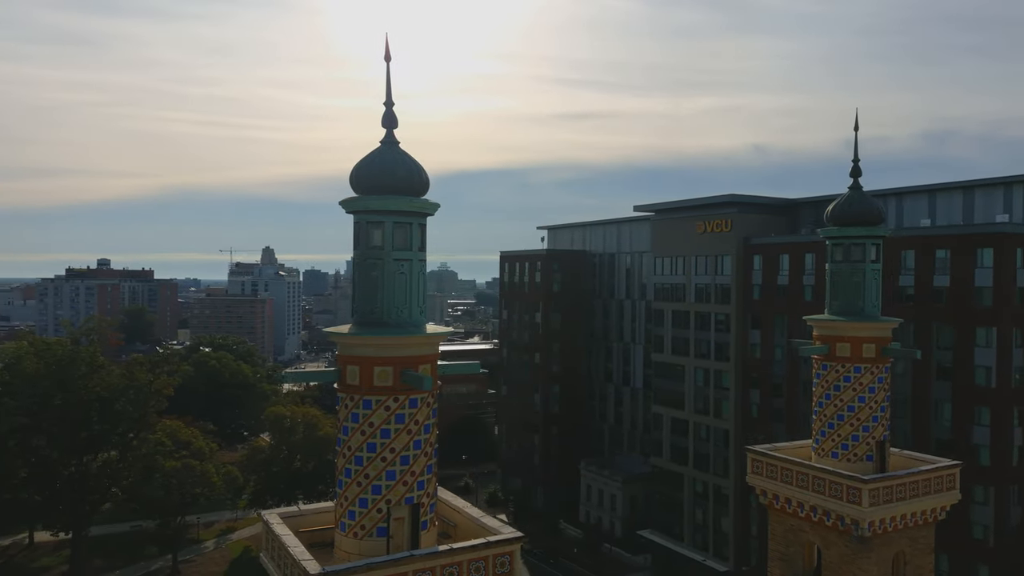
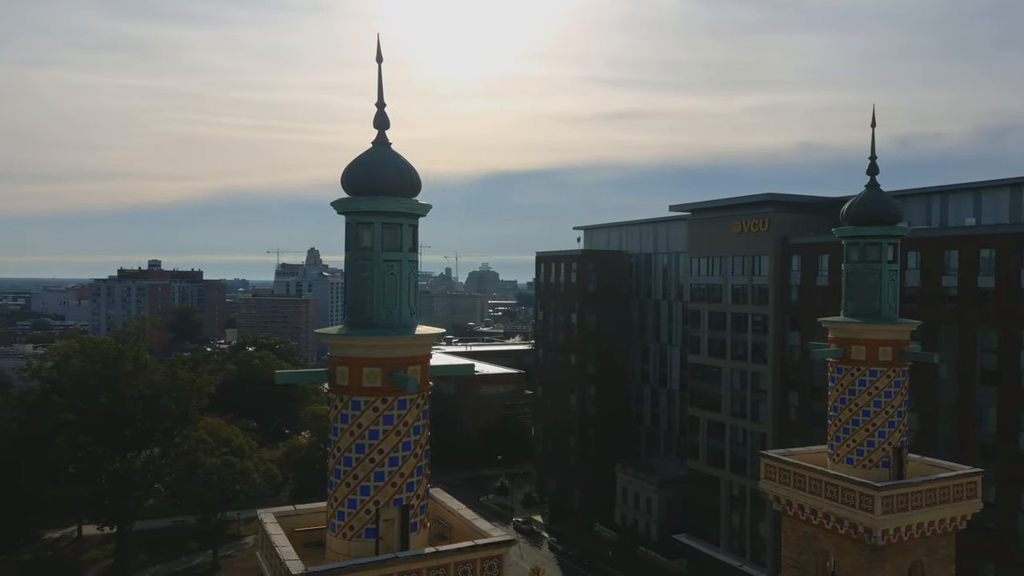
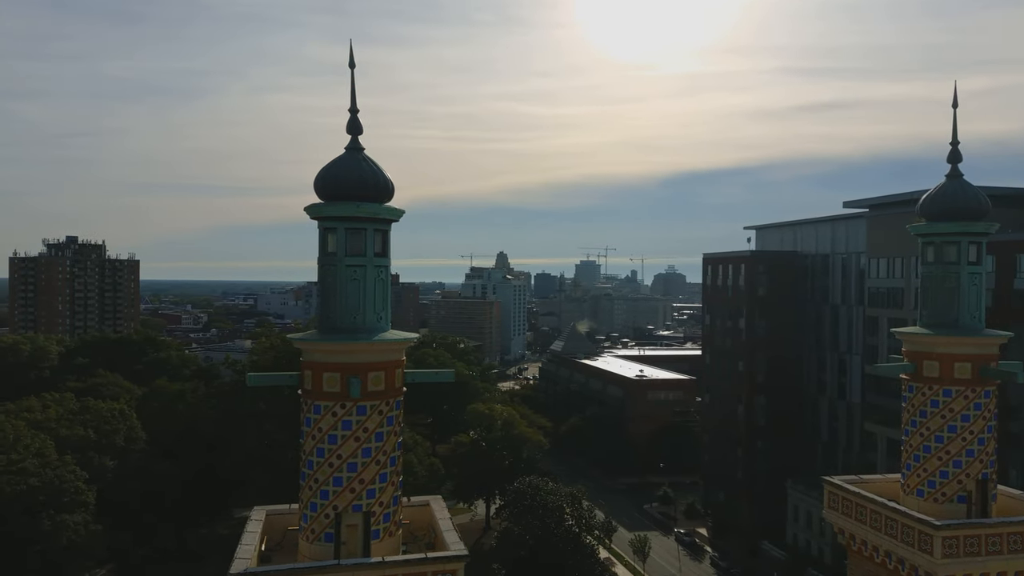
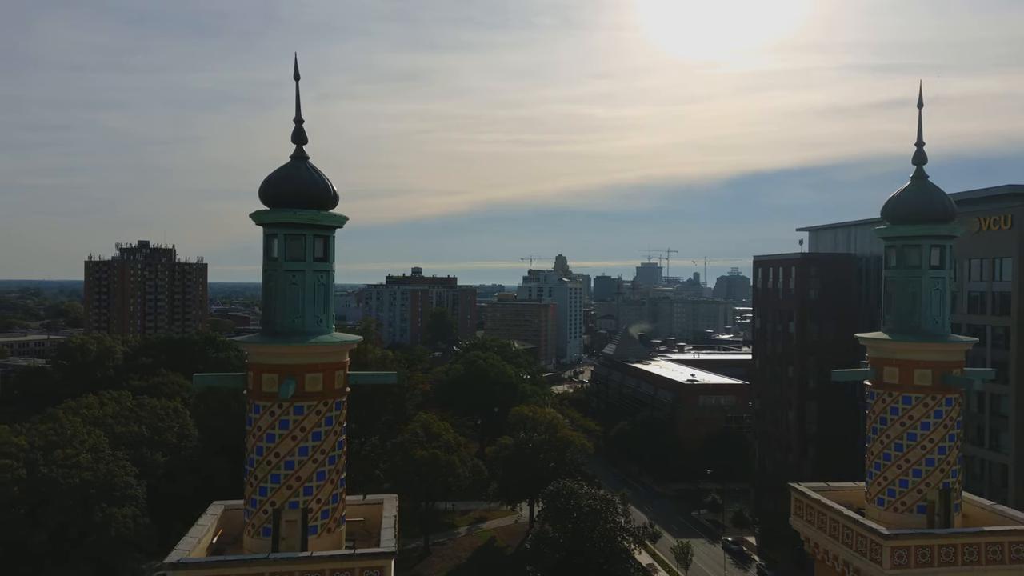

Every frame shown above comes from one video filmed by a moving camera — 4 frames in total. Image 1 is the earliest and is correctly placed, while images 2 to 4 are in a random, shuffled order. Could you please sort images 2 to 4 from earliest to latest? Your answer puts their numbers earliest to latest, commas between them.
2, 3, 4
